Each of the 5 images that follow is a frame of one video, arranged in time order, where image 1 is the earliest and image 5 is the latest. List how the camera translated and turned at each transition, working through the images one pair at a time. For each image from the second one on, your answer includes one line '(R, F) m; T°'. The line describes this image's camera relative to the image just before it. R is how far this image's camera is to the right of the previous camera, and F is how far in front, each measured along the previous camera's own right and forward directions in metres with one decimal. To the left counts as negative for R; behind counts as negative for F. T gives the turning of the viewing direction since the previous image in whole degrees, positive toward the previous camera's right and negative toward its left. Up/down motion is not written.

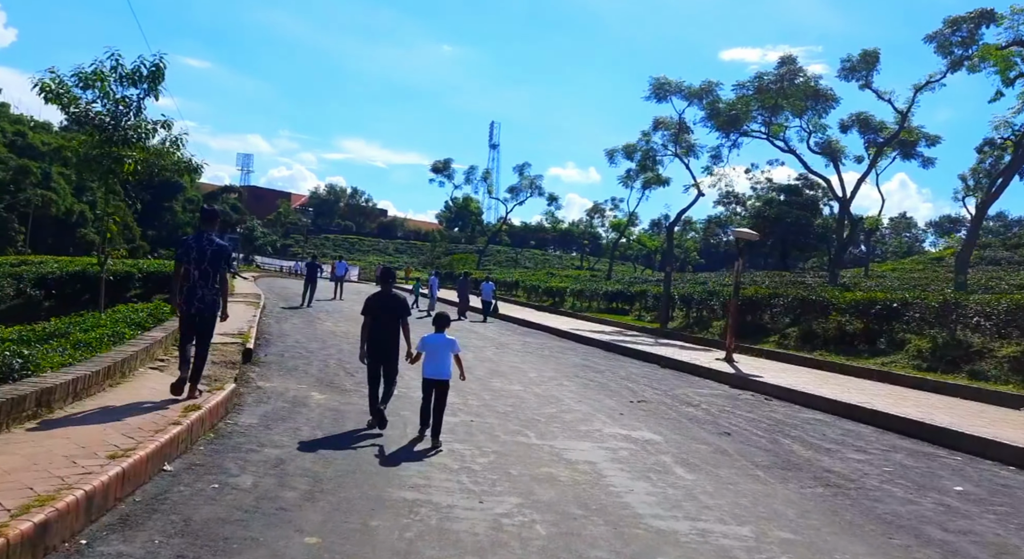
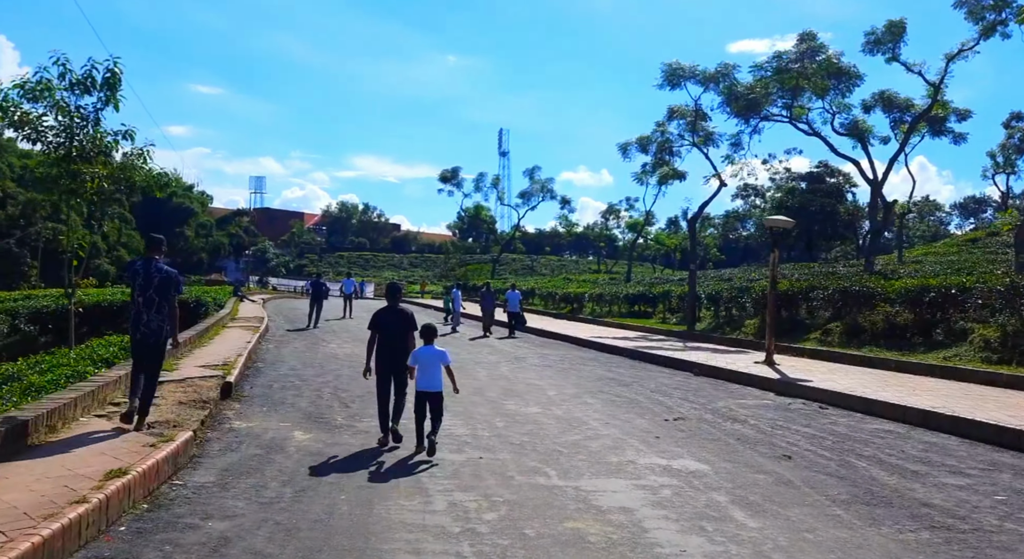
(+0.1, +1.2) m; -1°
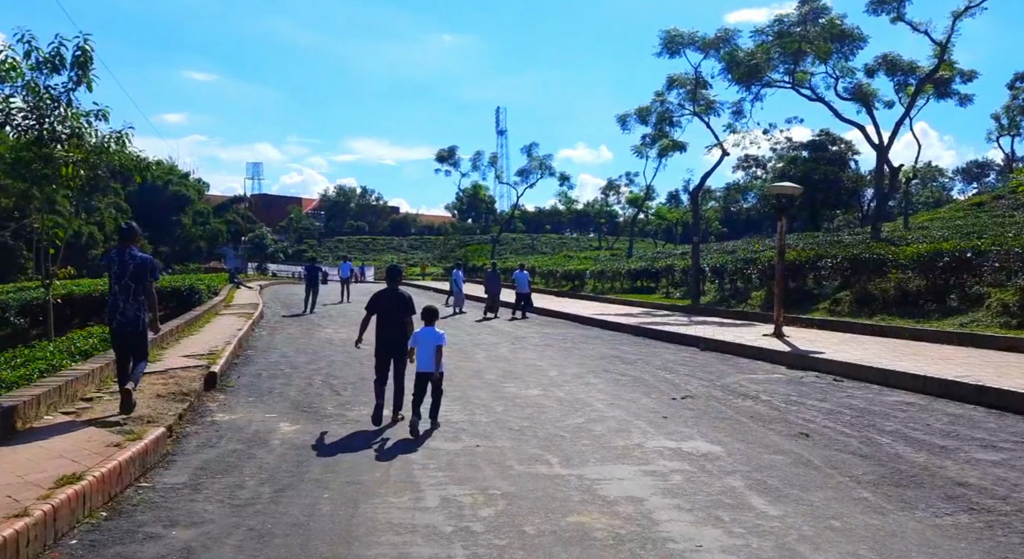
(+0.1, +0.4) m; 0°
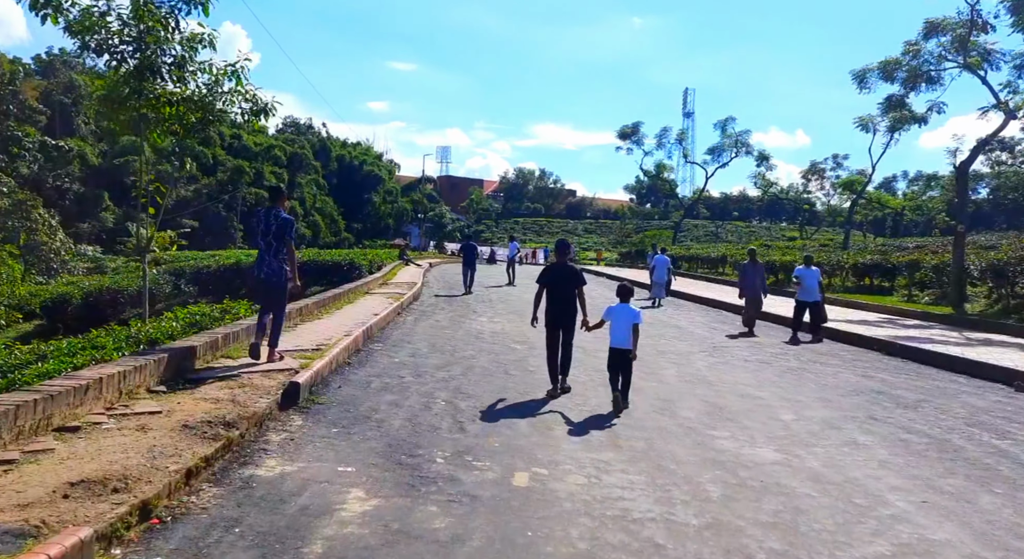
(-0.4, +3.0) m; -13°
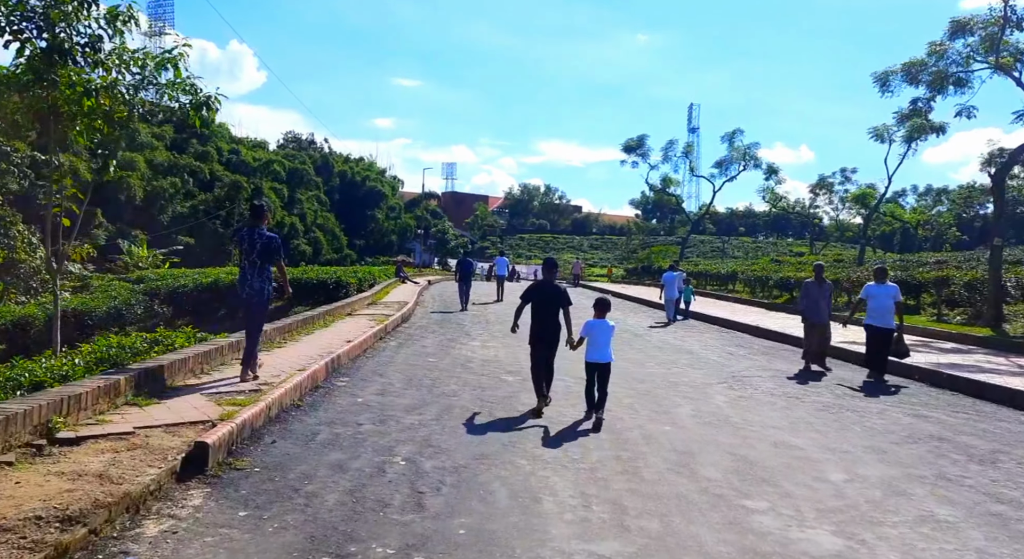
(+0.2, +1.3) m; 0°
